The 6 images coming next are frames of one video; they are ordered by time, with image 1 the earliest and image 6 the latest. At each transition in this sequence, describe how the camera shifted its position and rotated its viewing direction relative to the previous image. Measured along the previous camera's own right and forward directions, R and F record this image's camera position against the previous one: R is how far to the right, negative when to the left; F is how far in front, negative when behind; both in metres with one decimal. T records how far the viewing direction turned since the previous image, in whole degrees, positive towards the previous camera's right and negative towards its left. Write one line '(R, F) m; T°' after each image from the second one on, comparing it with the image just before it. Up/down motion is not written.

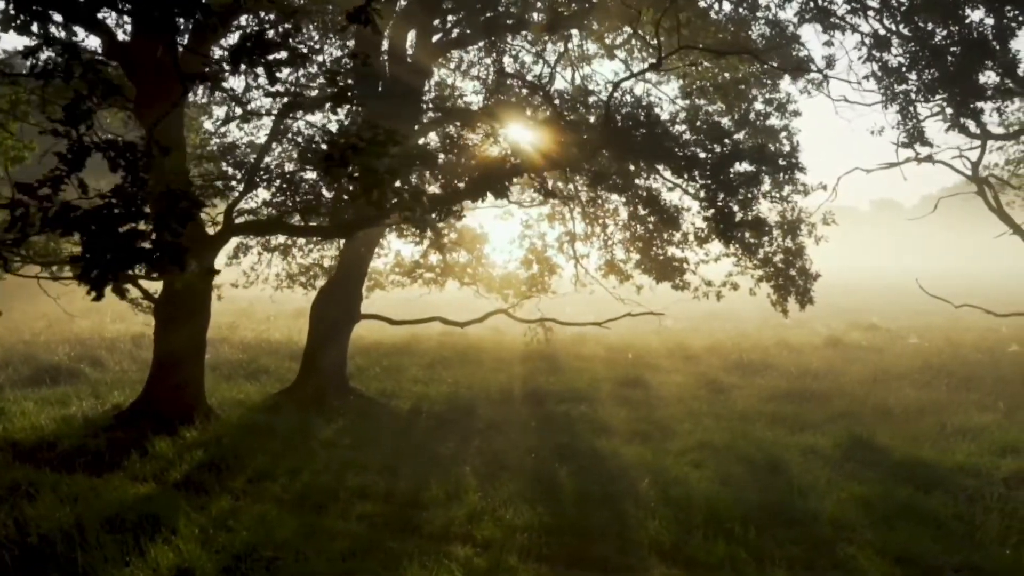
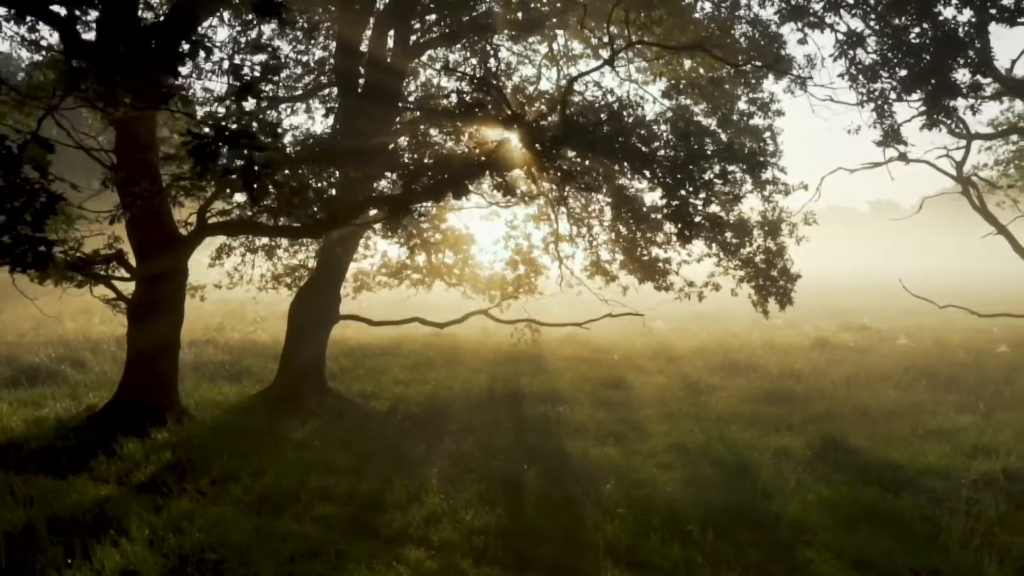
(+0.4, +0.1) m; 0°
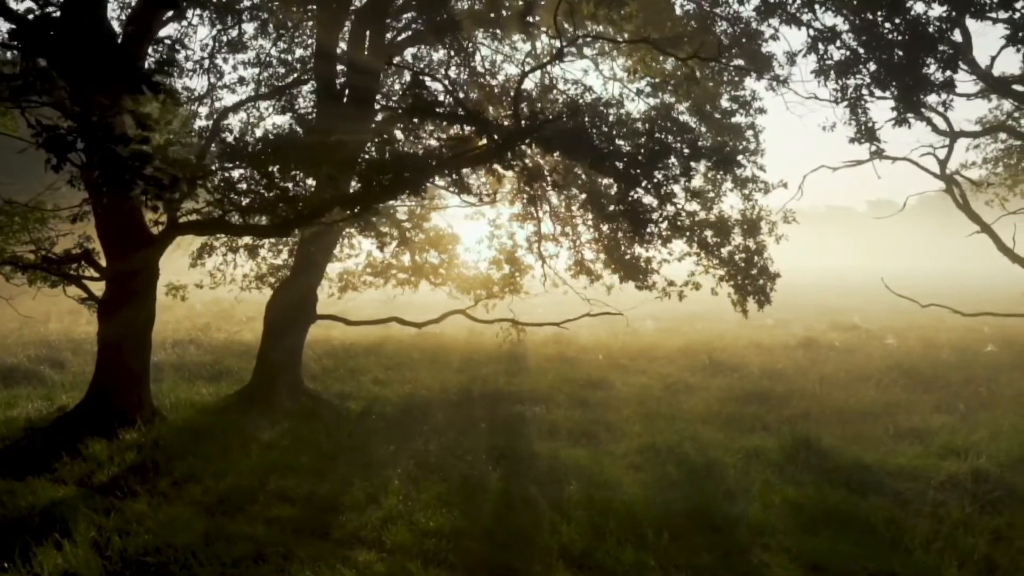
(+0.4, +0.1) m; 0°
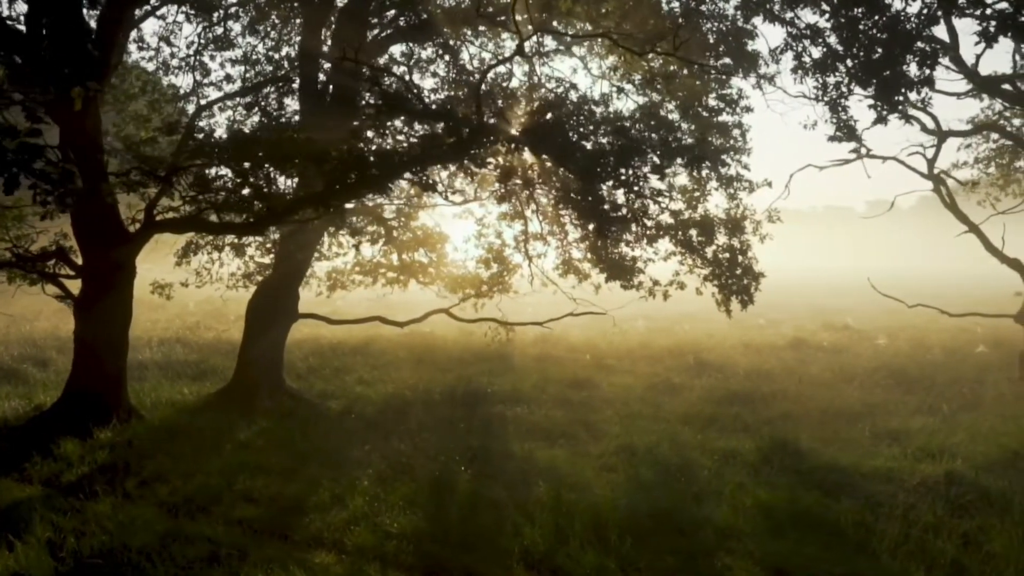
(+0.3, +0.1) m; 0°
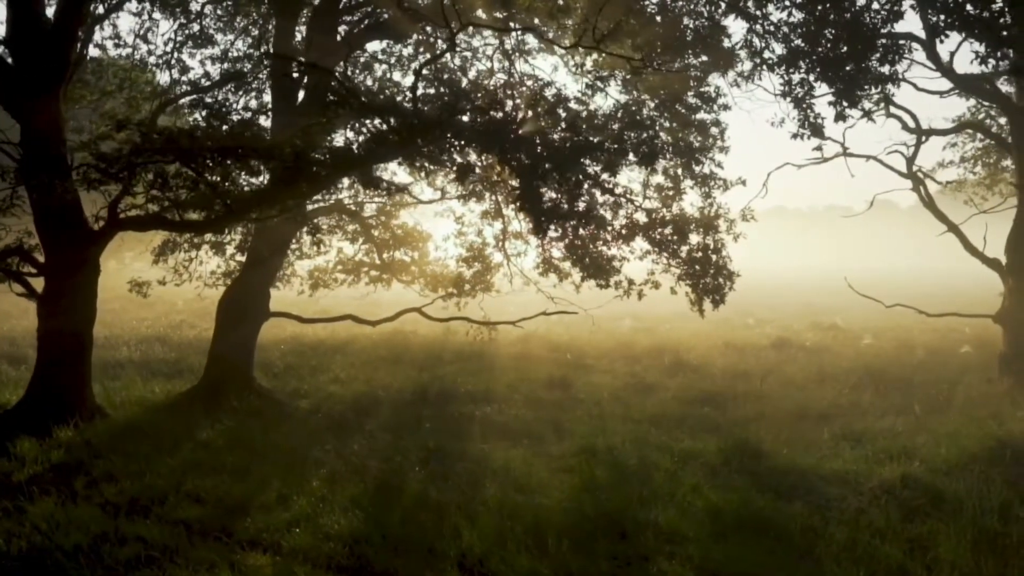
(+0.5, +0.1) m; 0°
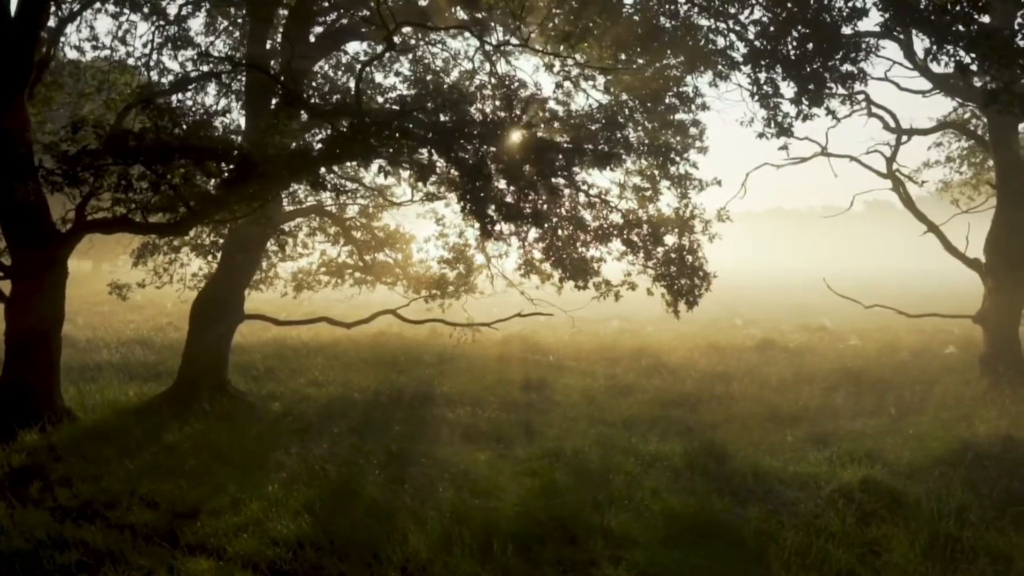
(+0.5, +0.1) m; 0°
